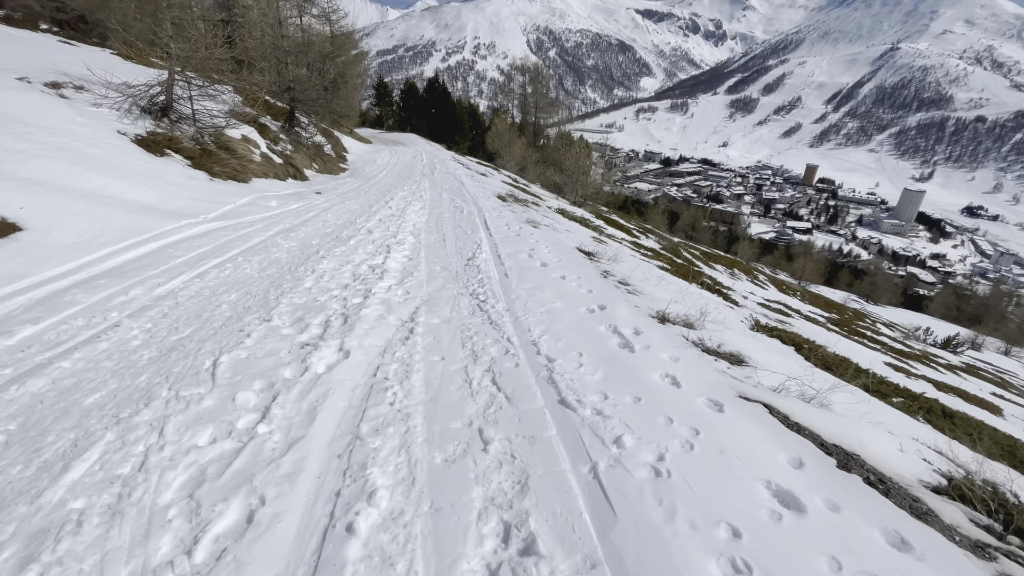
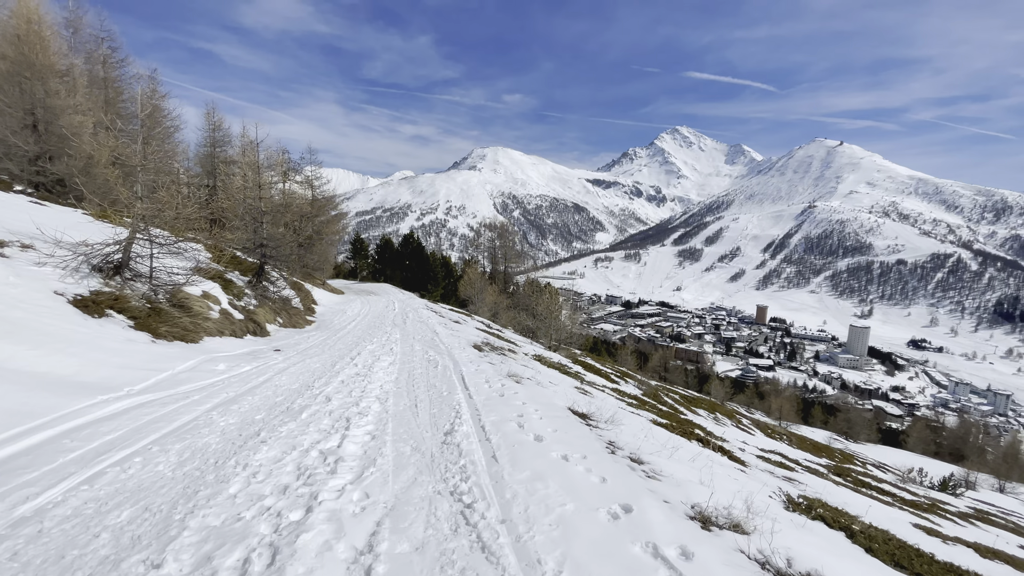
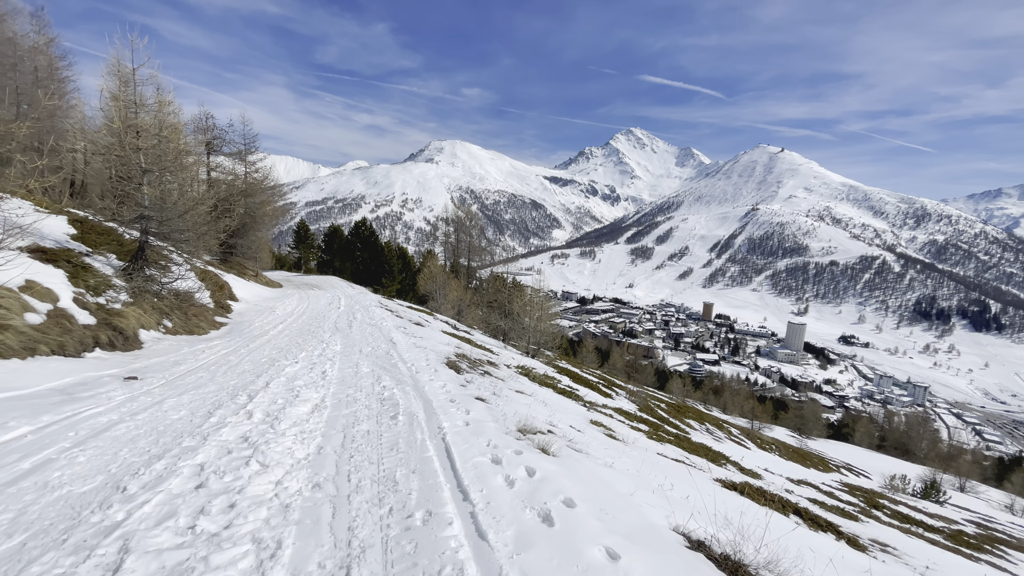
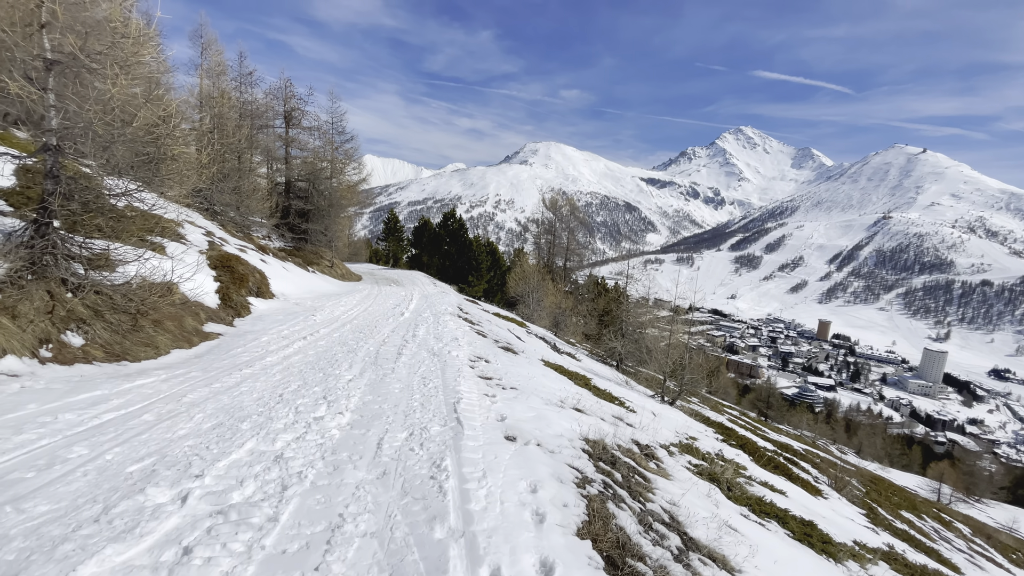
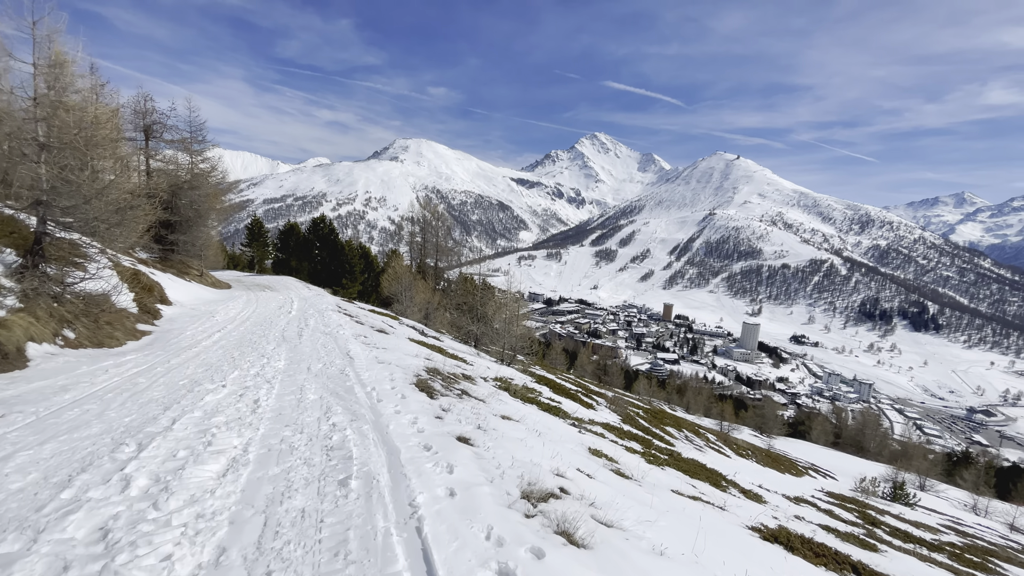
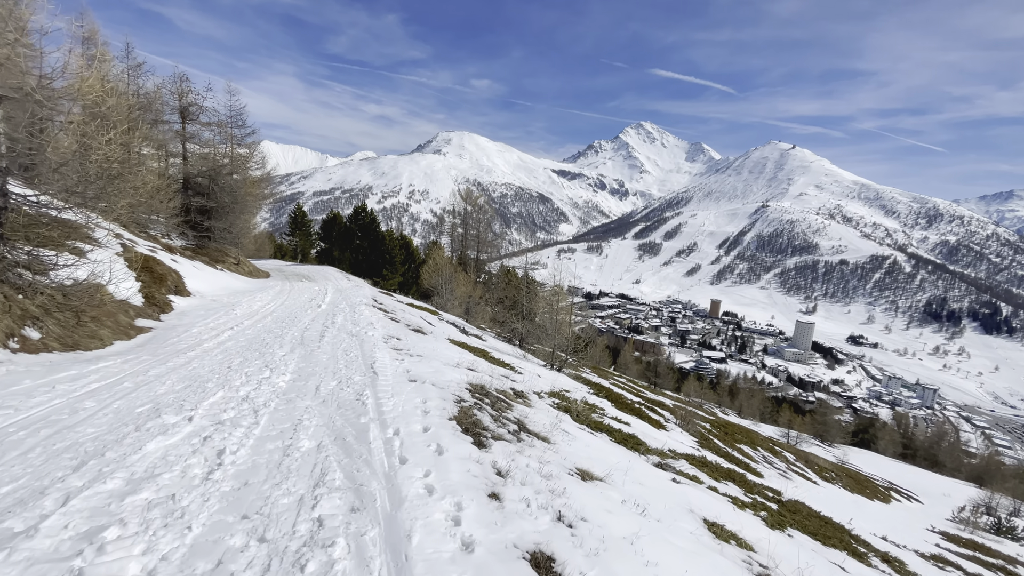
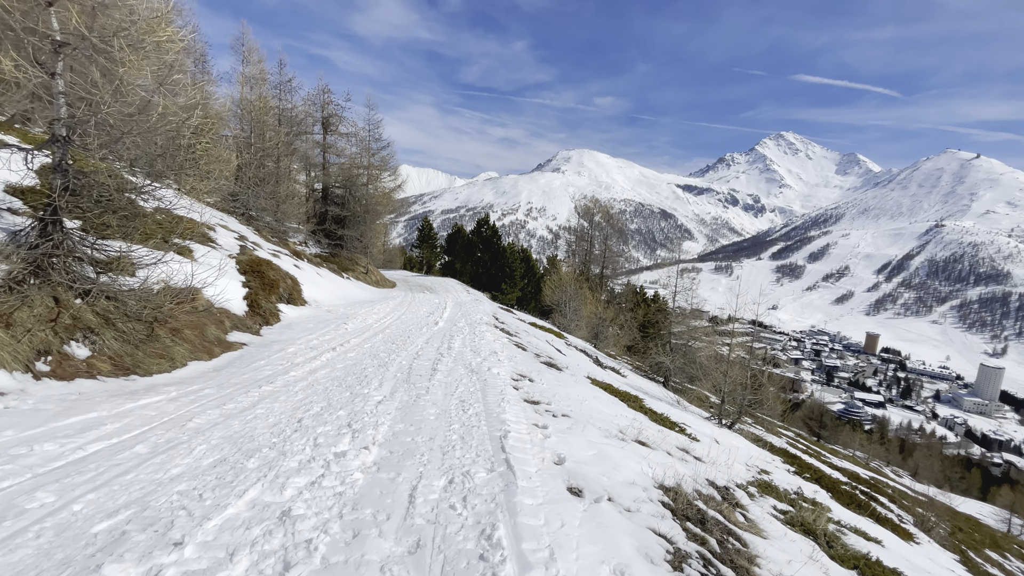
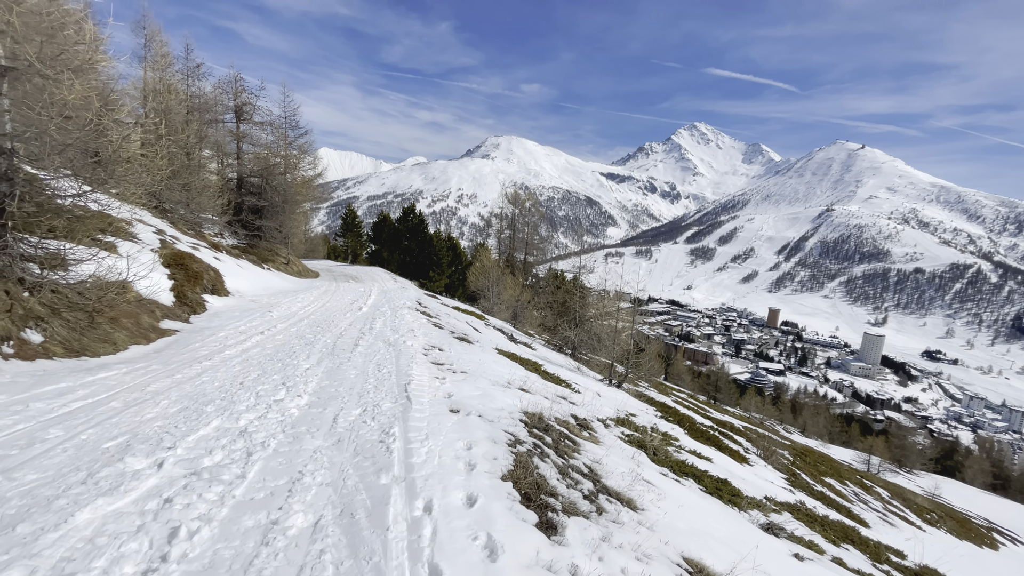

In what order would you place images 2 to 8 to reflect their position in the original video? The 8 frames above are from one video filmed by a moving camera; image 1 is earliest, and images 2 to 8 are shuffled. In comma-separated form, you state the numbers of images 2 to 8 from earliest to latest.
2, 3, 5, 6, 8, 4, 7
